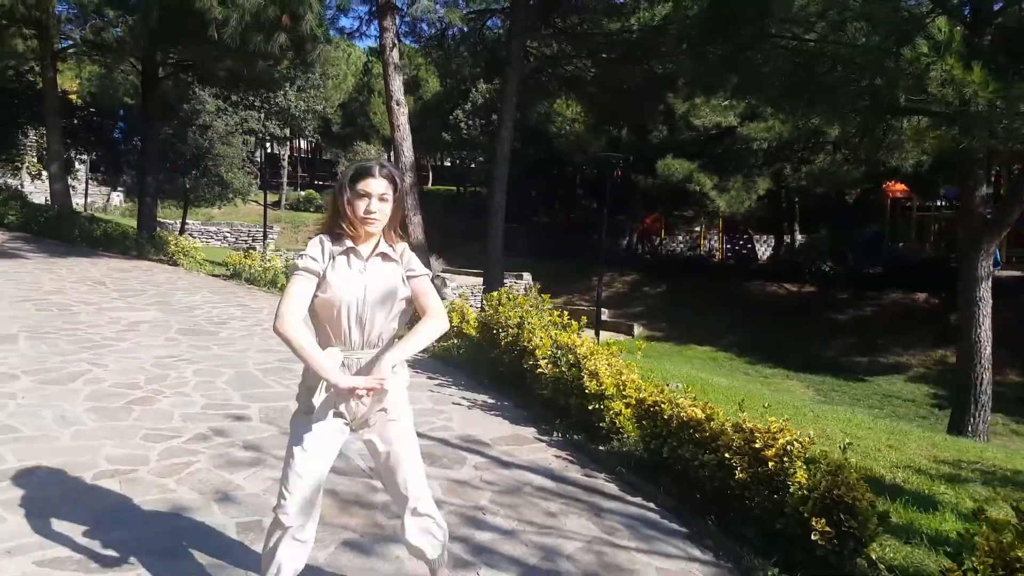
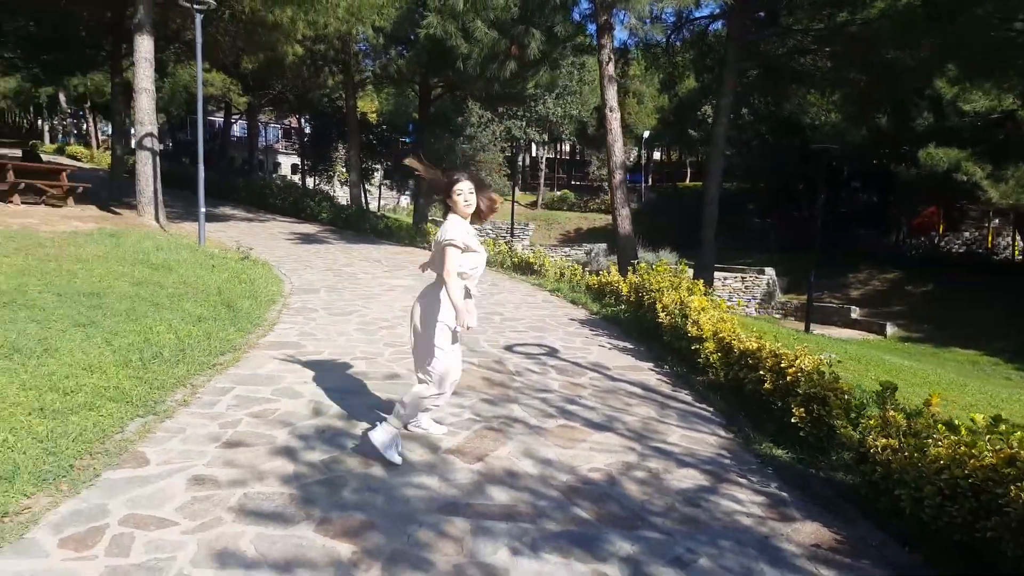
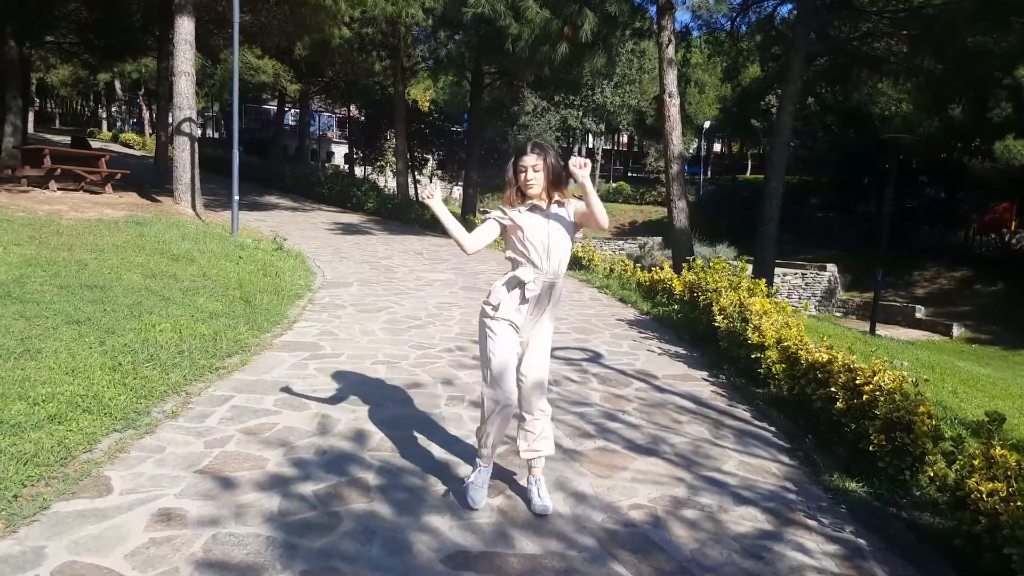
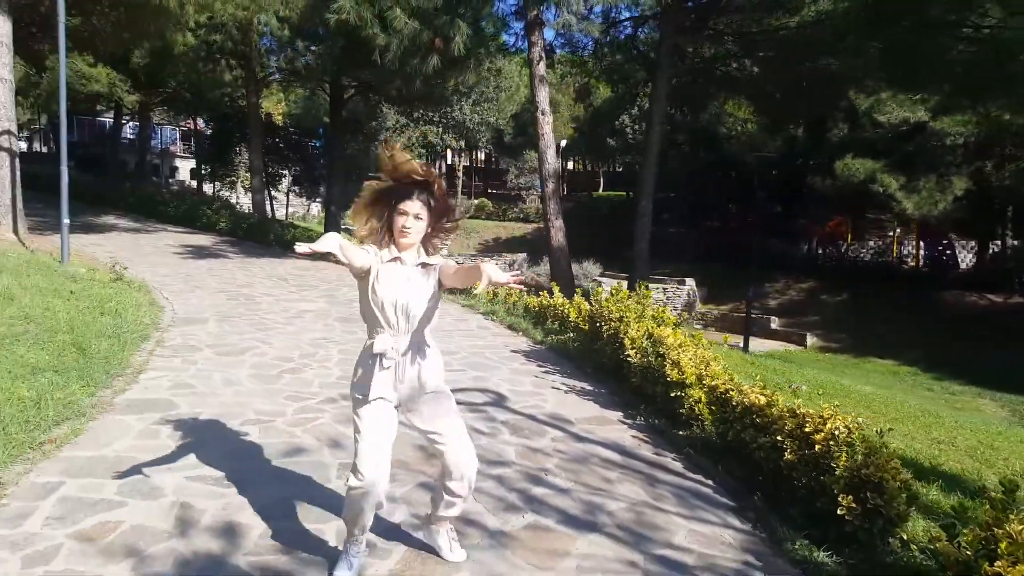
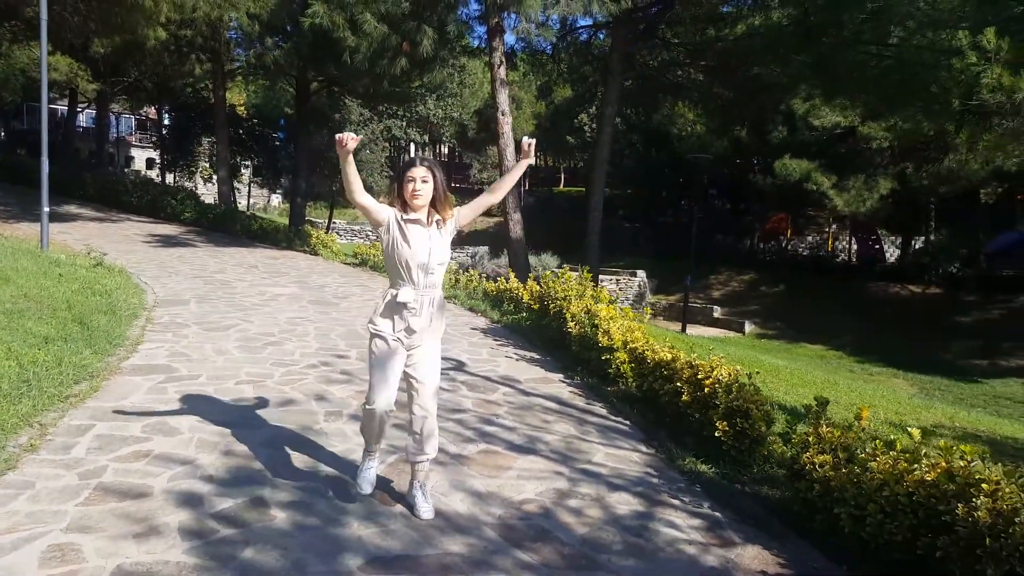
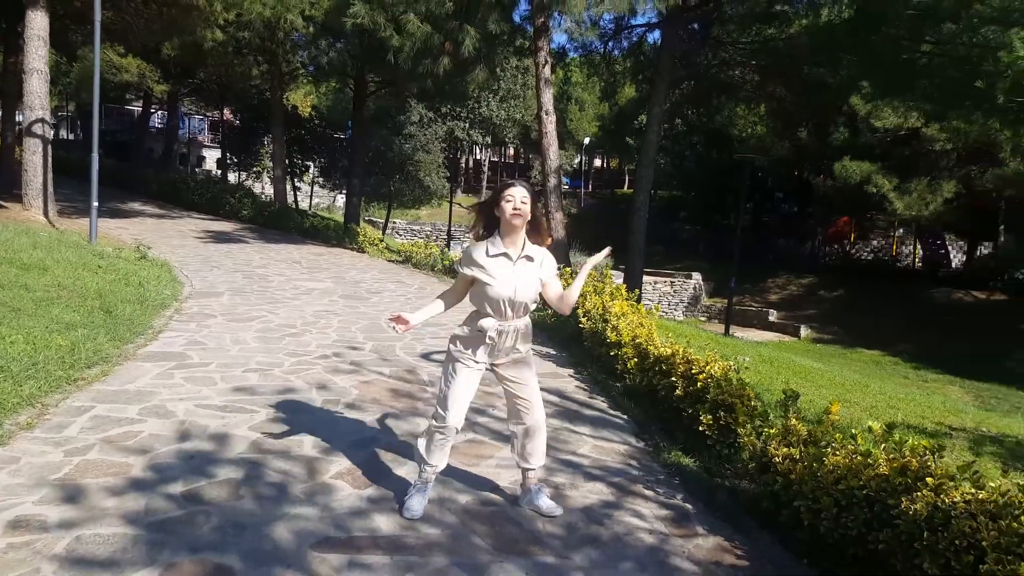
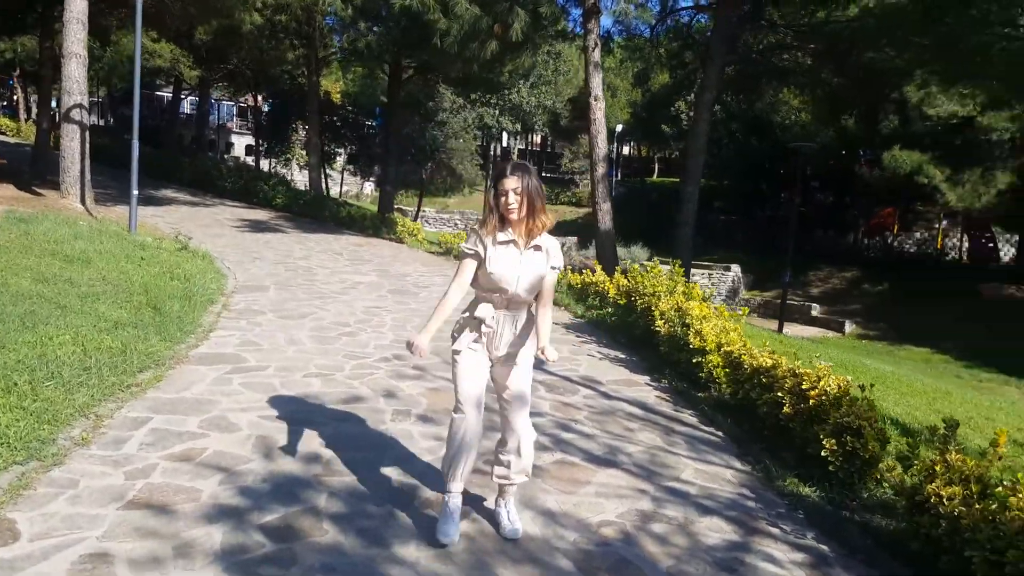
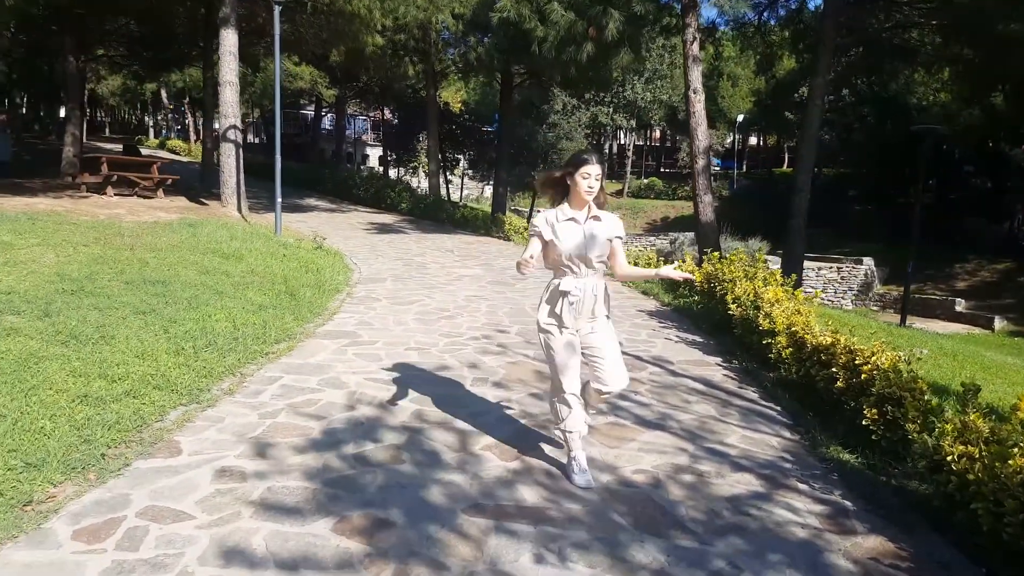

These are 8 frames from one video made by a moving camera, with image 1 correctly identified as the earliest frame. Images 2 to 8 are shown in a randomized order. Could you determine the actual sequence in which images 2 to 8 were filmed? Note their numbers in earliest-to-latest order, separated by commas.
4, 3, 7, 5, 2, 8, 6
